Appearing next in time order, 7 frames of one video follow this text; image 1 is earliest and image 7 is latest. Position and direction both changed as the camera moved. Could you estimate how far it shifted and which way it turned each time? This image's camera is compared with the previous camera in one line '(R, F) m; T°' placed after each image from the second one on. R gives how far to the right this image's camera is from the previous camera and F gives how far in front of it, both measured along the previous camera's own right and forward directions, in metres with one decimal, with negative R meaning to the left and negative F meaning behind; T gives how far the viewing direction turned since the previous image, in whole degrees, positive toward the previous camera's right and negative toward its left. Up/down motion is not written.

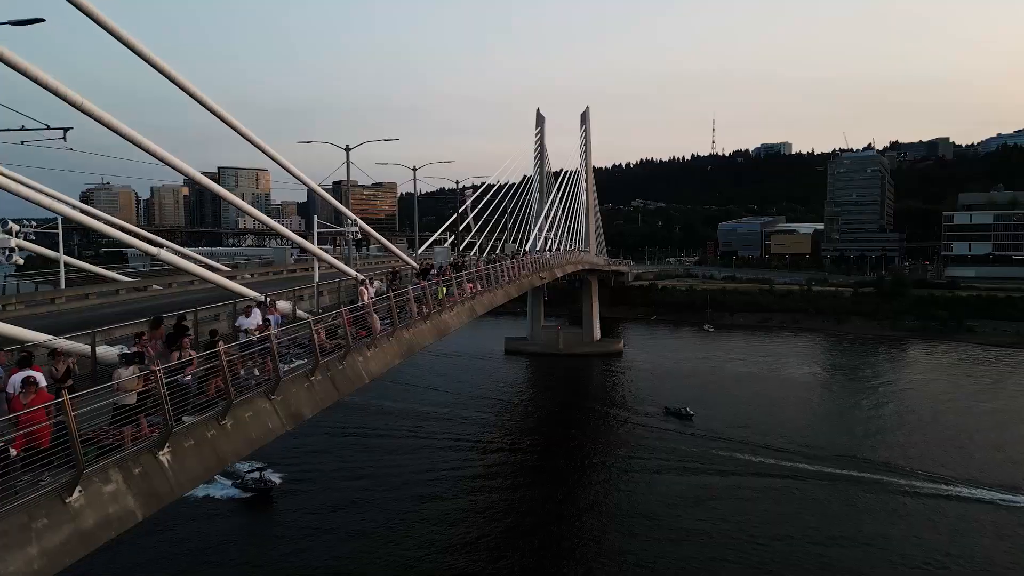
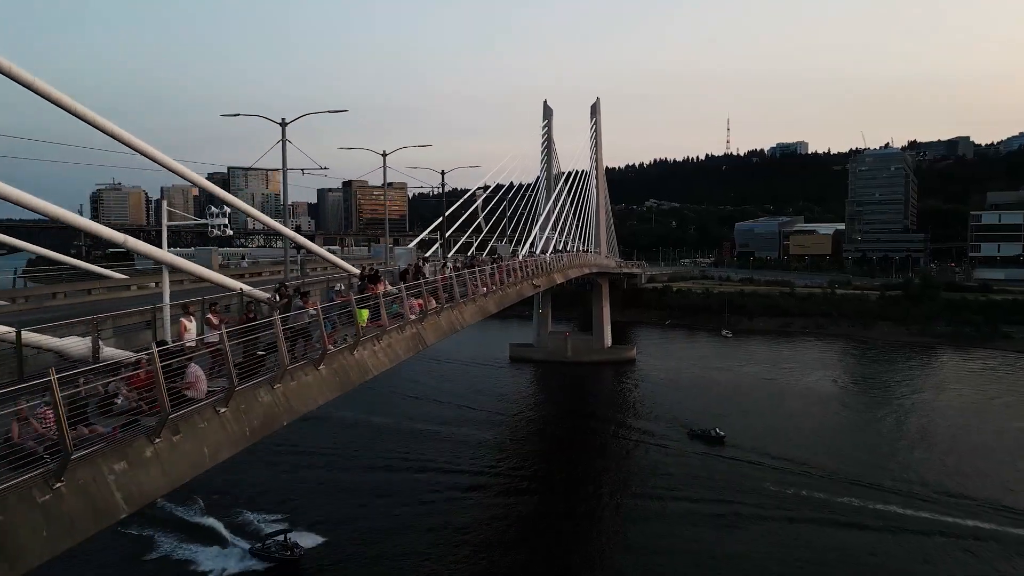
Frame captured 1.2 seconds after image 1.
(+0.3, +2.2) m; -1°
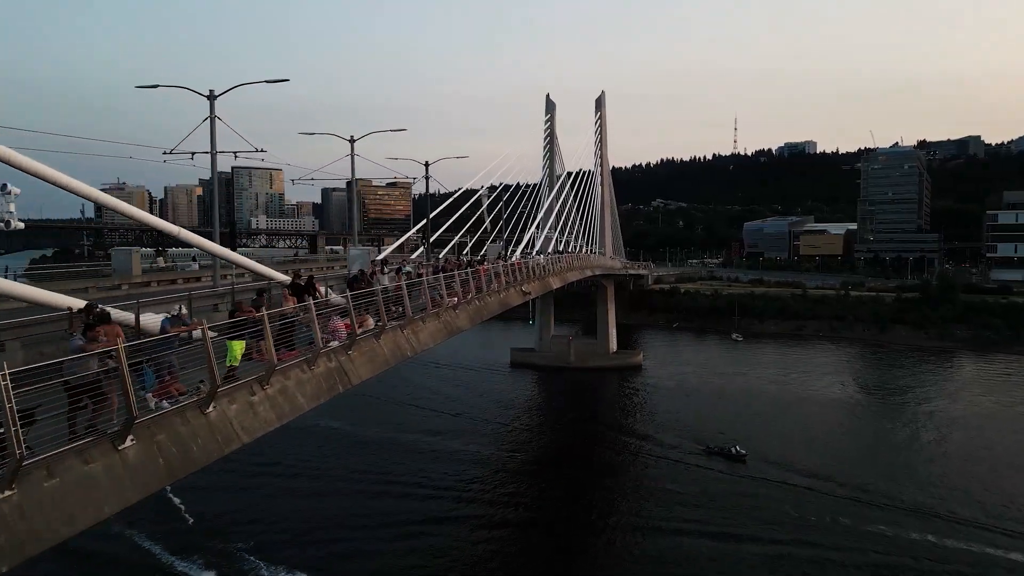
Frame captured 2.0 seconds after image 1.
(+0.2, +1.4) m; 0°
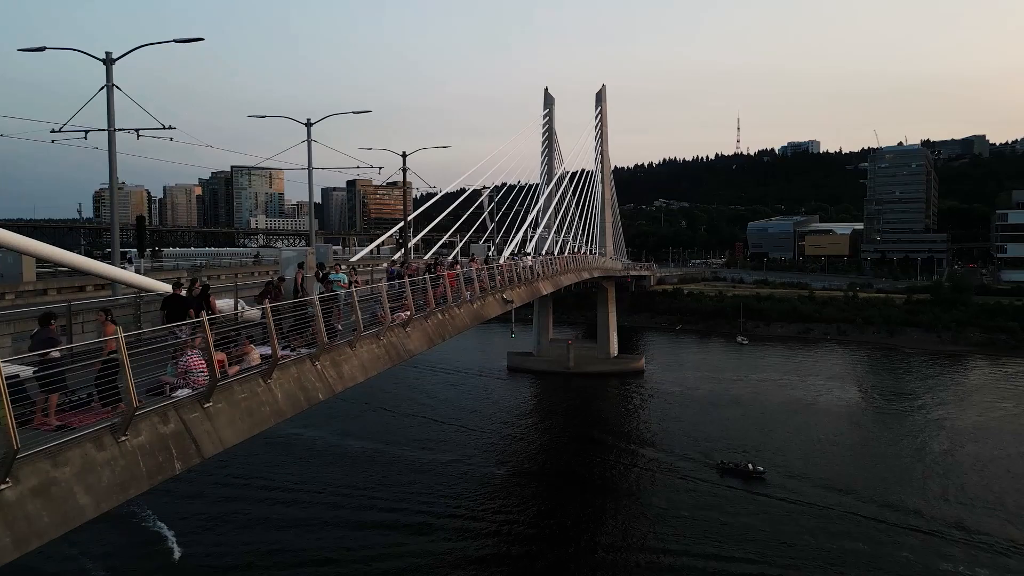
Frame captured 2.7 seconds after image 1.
(+0.2, +1.3) m; 0°
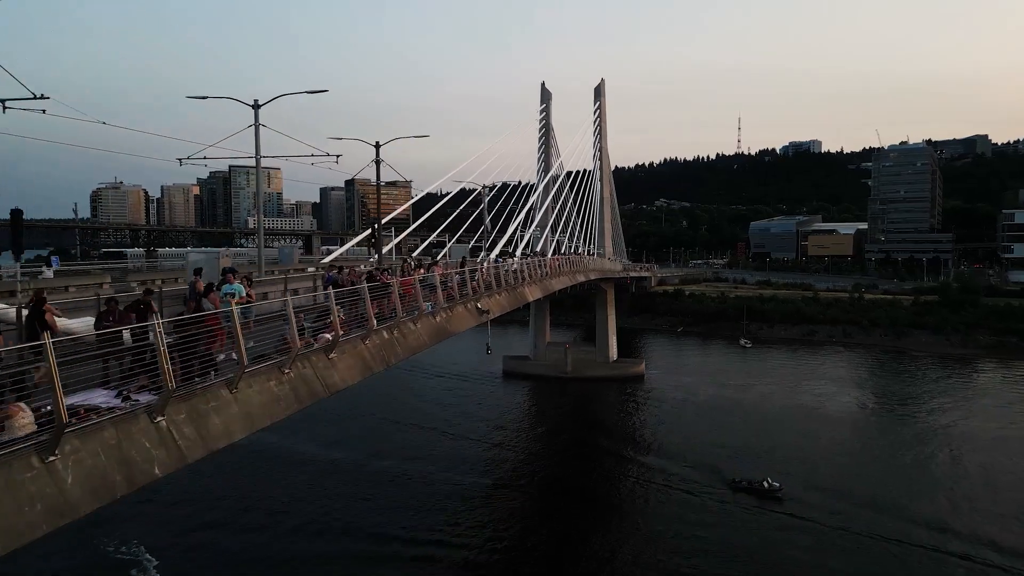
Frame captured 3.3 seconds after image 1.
(+0.2, +1.1) m; 0°
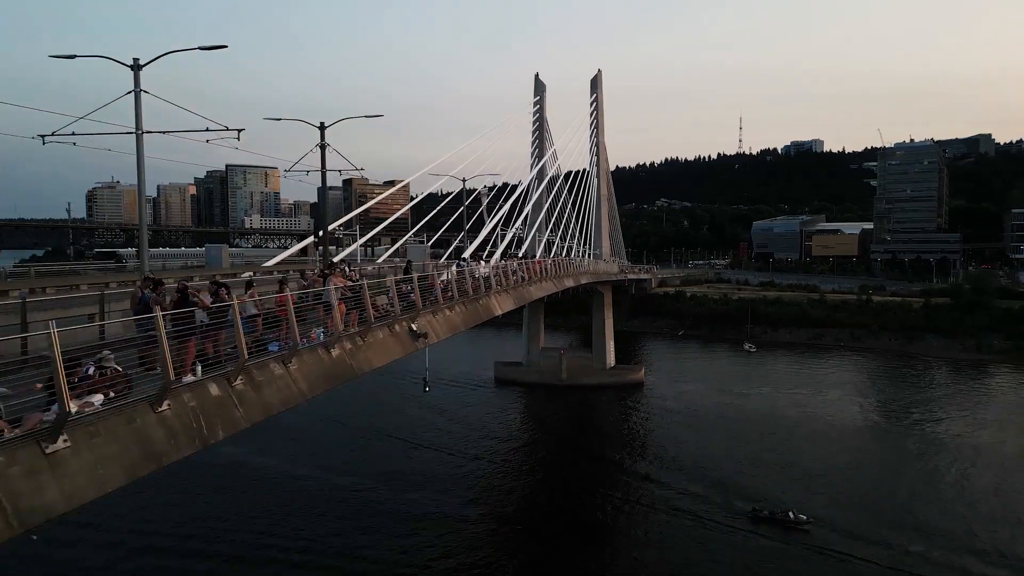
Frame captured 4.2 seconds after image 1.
(+0.3, +1.6) m; 0°
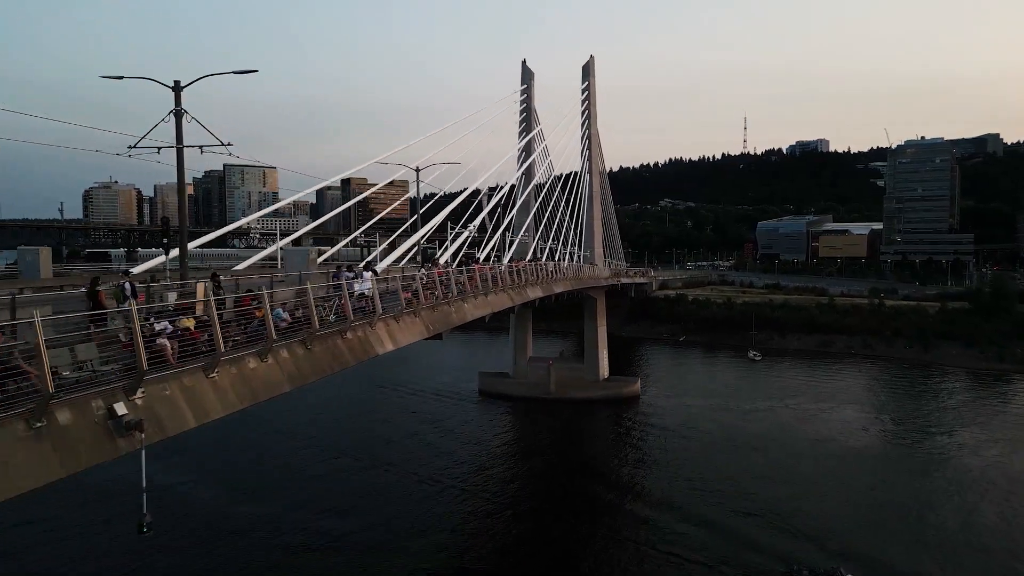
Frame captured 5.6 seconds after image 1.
(+0.7, +2.2) m; 0°
